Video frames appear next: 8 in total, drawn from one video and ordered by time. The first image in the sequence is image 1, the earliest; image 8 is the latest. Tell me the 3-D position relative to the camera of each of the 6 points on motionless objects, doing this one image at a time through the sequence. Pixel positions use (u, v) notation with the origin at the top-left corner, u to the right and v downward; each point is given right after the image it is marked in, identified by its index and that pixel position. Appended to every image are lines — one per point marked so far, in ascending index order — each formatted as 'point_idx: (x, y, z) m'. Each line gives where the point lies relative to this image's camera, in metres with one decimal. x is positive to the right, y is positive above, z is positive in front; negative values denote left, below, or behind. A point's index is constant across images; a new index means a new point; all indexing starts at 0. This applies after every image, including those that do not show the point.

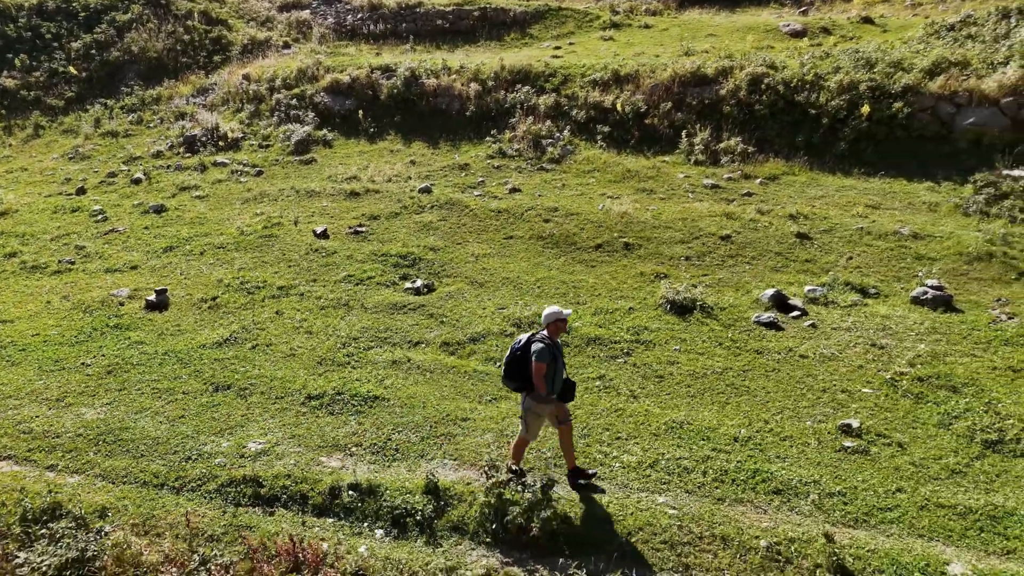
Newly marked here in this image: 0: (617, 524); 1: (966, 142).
0: (+1.0, -2.3, +6.9) m
1: (+10.8, +3.5, +17.2) m
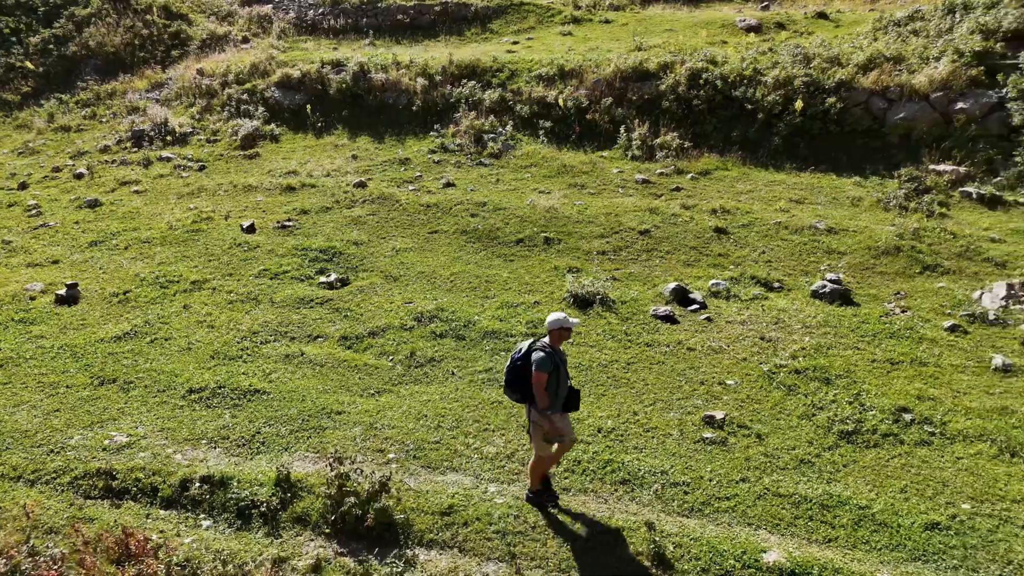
0: (-0.5, -2.2, +7.0) m
1: (+9.2, +3.6, +17.3) m
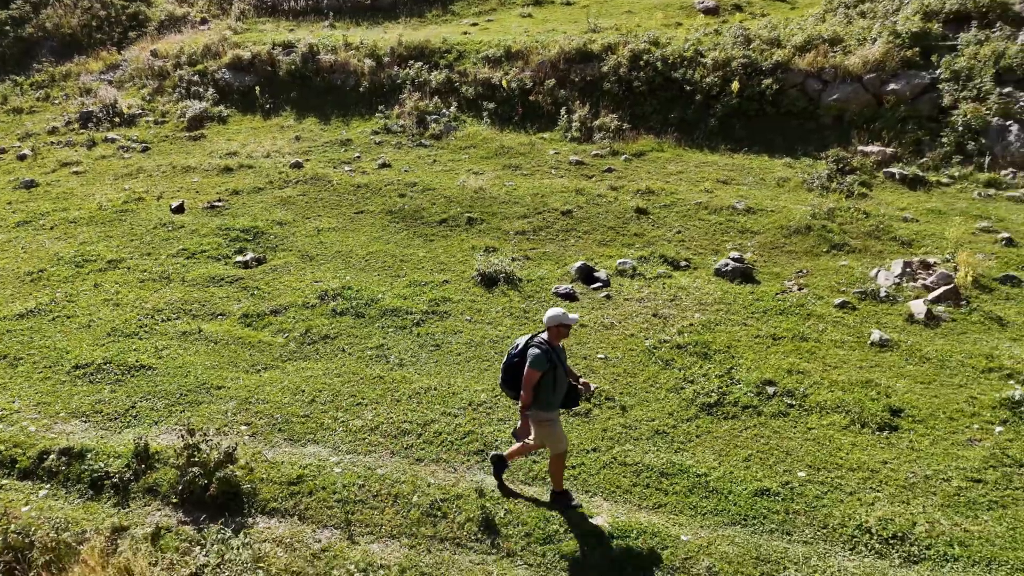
0: (-2.0, -1.9, +7.1) m
1: (+7.6, +4.1, +17.3) m
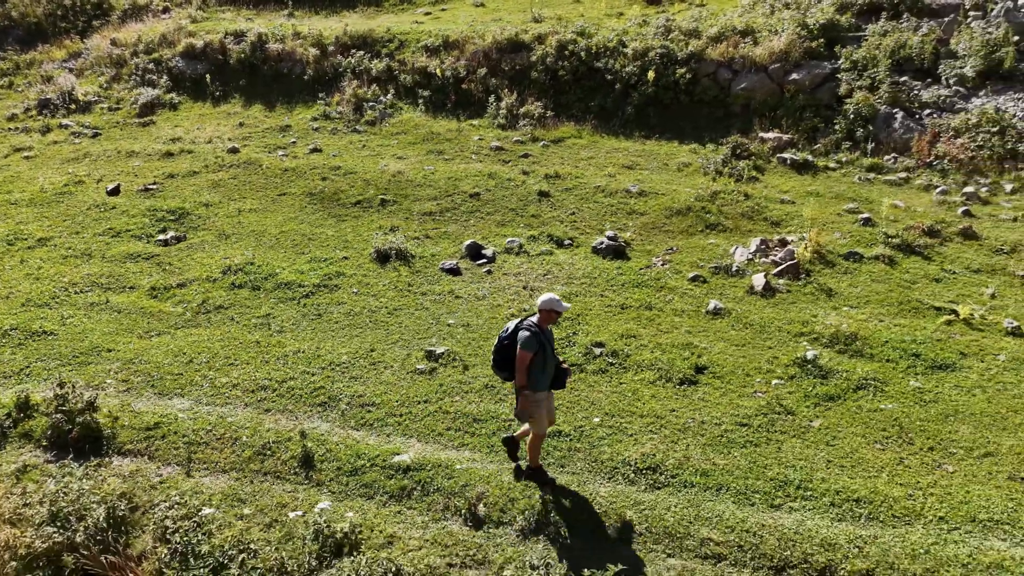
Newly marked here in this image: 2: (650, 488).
0: (-4.0, -1.6, +8.1) m
1: (+5.7, +4.6, +18.3) m
2: (+1.3, -1.9, +7.1) m
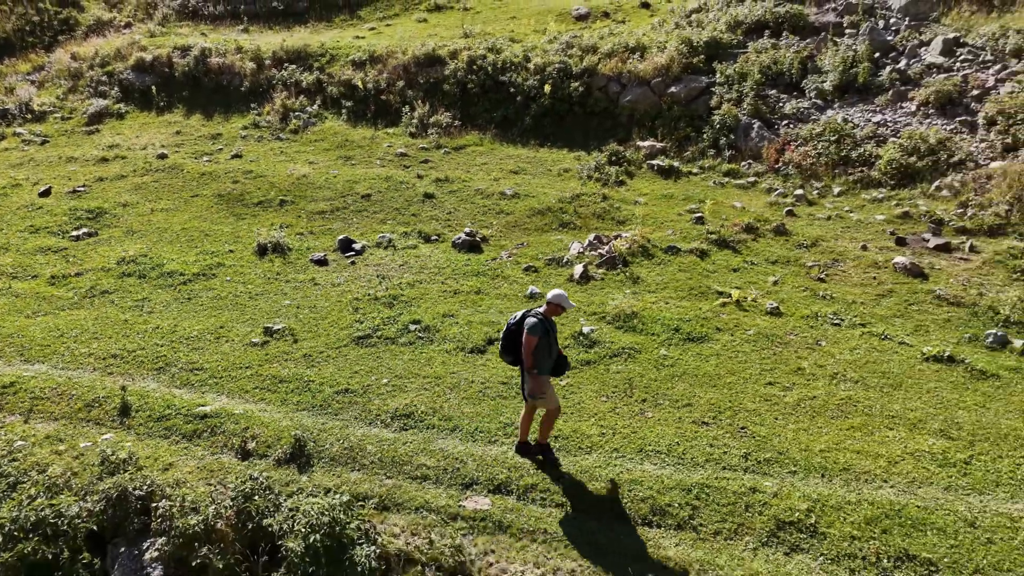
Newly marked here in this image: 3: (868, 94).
0: (-6.6, -1.3, +9.6) m
1: (+3.1, +4.7, +19.8) m
2: (-1.3, -1.7, +8.5) m
3: (+8.7, +4.7, +17.7) m
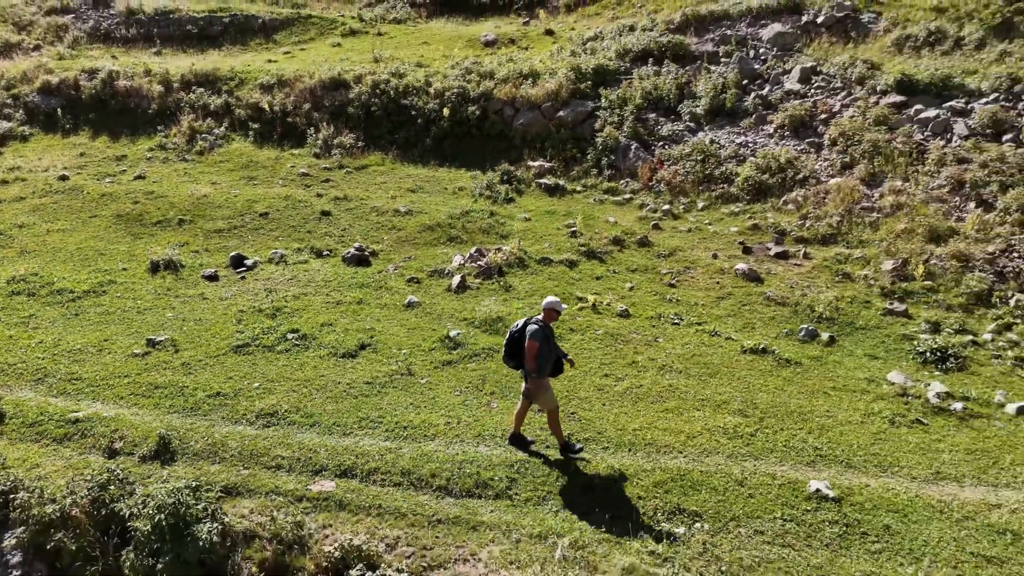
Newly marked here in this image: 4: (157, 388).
0: (-8.5, -1.5, +9.9) m
1: (+0.2, +4.4, +21.0) m
2: (-3.2, -1.8, +9.3) m
3: (+6.0, +4.6, +19.4) m
4: (-5.0, -1.4, +10.3) m
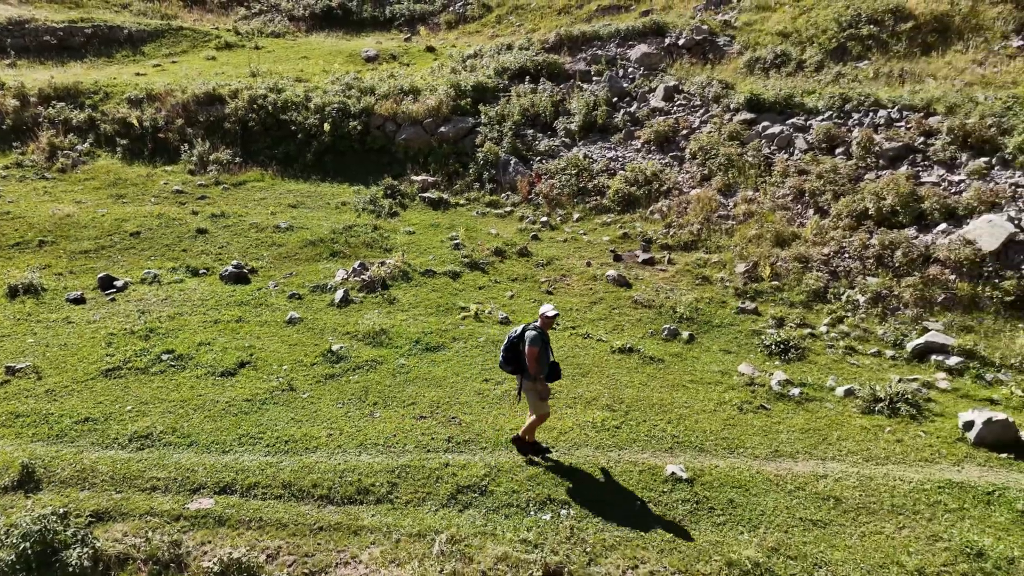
0: (-10.1, -2.0, +9.0) m
1: (-3.3, +4.0, +21.3) m
2: (-4.7, -2.0, +9.1) m
3: (+2.7, +4.4, +20.5) m
4: (-6.7, -1.8, +9.8) m
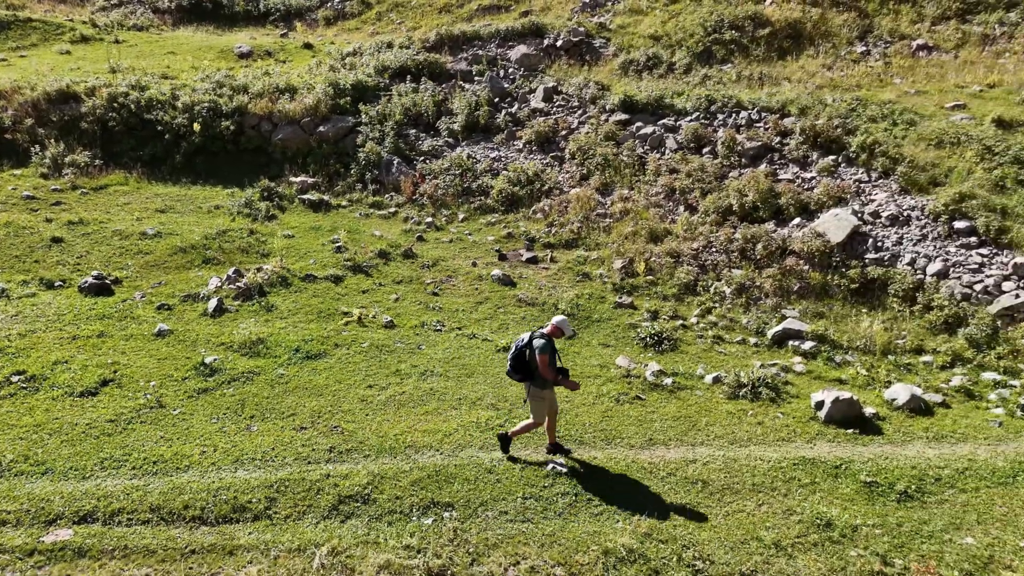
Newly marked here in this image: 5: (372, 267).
0: (-11.4, -2.4, +7.4) m
1: (-6.7, +3.8, +20.6) m
2: (-6.1, -2.2, +8.3) m
3: (-0.7, +4.4, +20.7) m
4: (-8.2, -2.0, +8.8) m
5: (-3.0, +0.4, +15.1) m
